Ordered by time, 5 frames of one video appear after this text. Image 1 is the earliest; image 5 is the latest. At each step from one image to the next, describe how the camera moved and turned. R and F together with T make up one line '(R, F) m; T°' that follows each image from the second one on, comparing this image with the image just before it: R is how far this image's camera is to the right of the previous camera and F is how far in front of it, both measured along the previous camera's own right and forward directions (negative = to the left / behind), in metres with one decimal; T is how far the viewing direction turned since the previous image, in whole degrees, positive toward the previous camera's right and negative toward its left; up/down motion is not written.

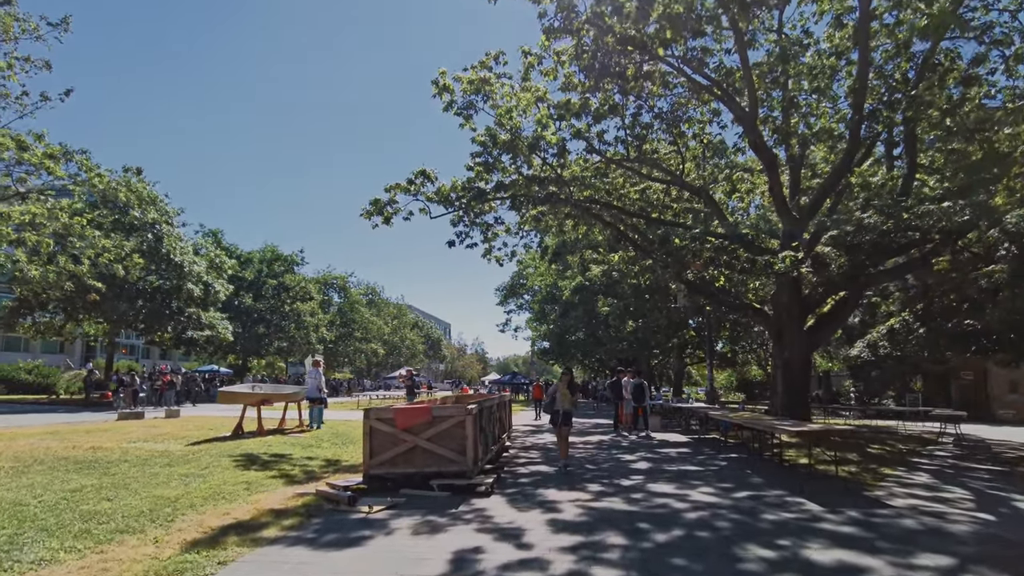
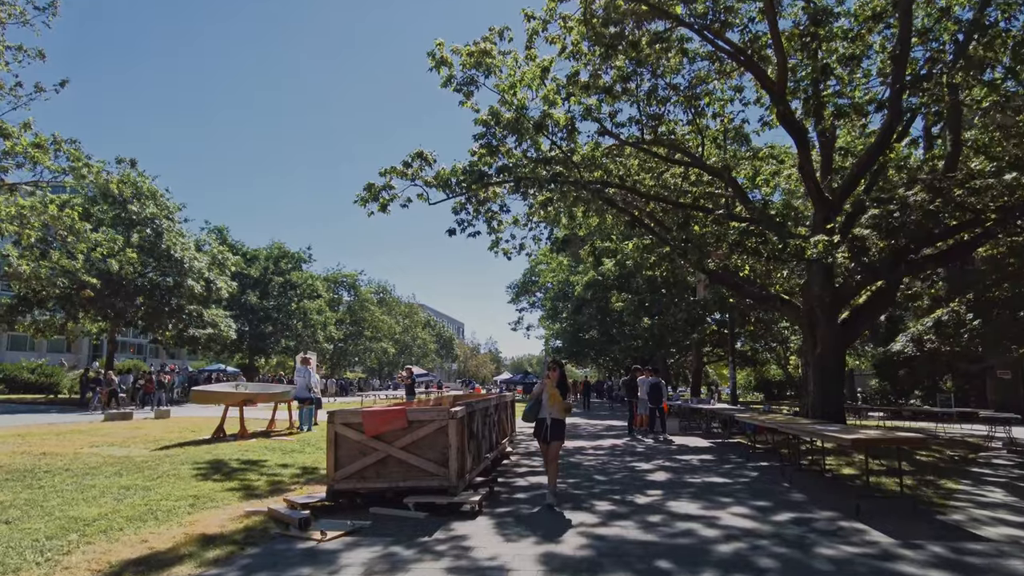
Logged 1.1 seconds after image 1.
(+0.3, +1.4) m; -1°
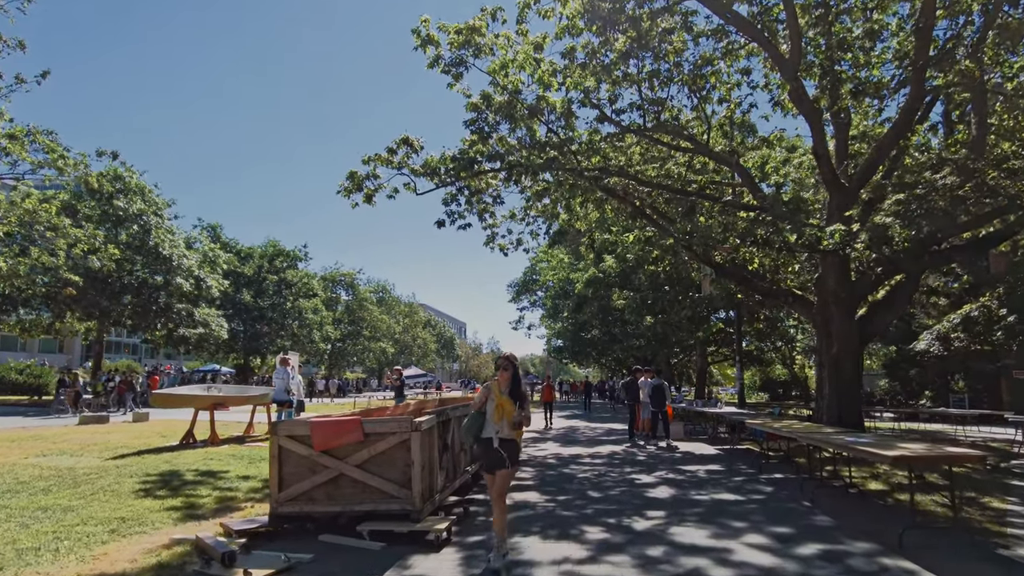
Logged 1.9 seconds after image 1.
(+0.3, +1.1) m; 0°
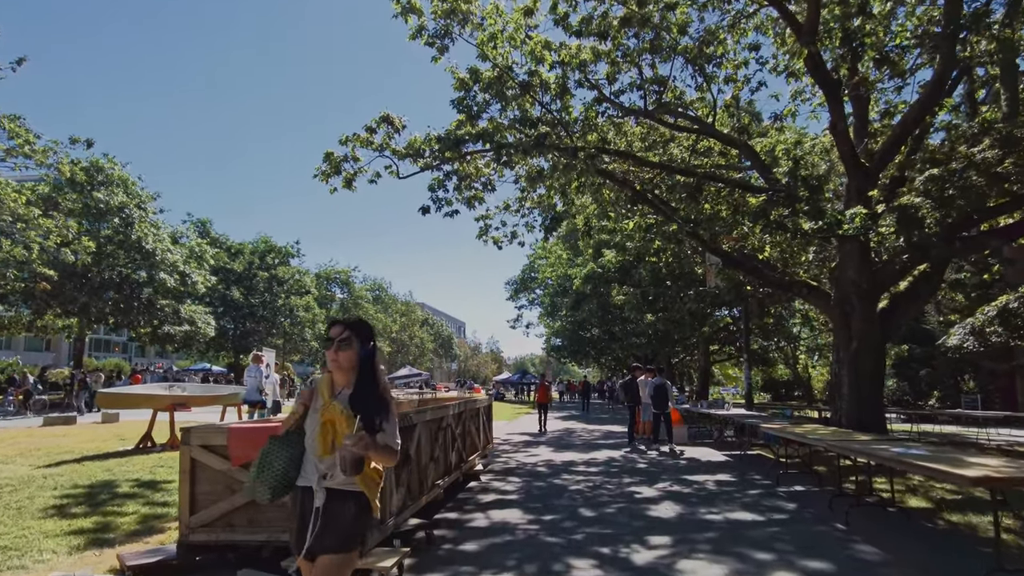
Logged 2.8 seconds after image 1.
(+0.2, +1.2) m; 0°
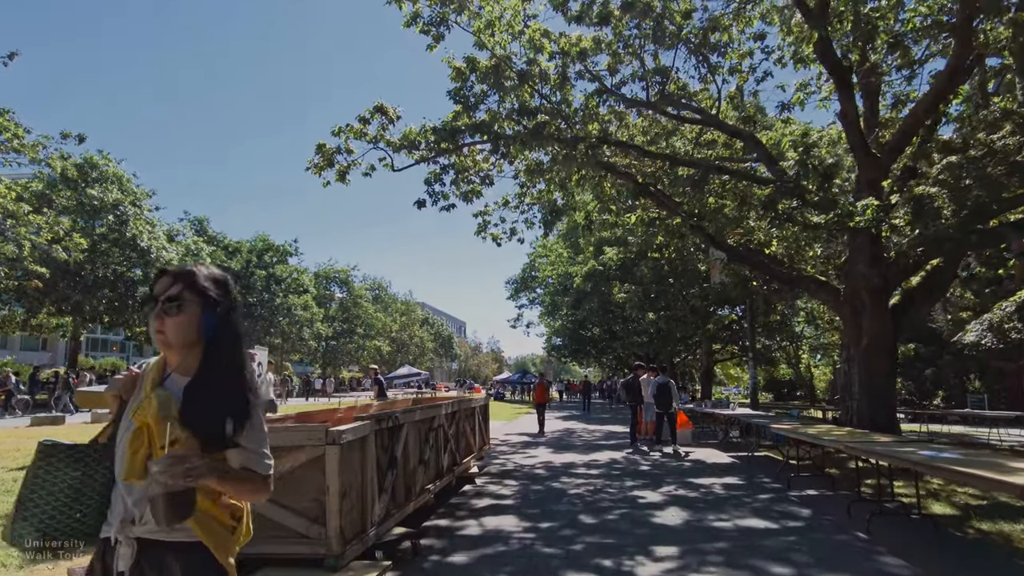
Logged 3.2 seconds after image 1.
(+0.1, +0.5) m; 0°
